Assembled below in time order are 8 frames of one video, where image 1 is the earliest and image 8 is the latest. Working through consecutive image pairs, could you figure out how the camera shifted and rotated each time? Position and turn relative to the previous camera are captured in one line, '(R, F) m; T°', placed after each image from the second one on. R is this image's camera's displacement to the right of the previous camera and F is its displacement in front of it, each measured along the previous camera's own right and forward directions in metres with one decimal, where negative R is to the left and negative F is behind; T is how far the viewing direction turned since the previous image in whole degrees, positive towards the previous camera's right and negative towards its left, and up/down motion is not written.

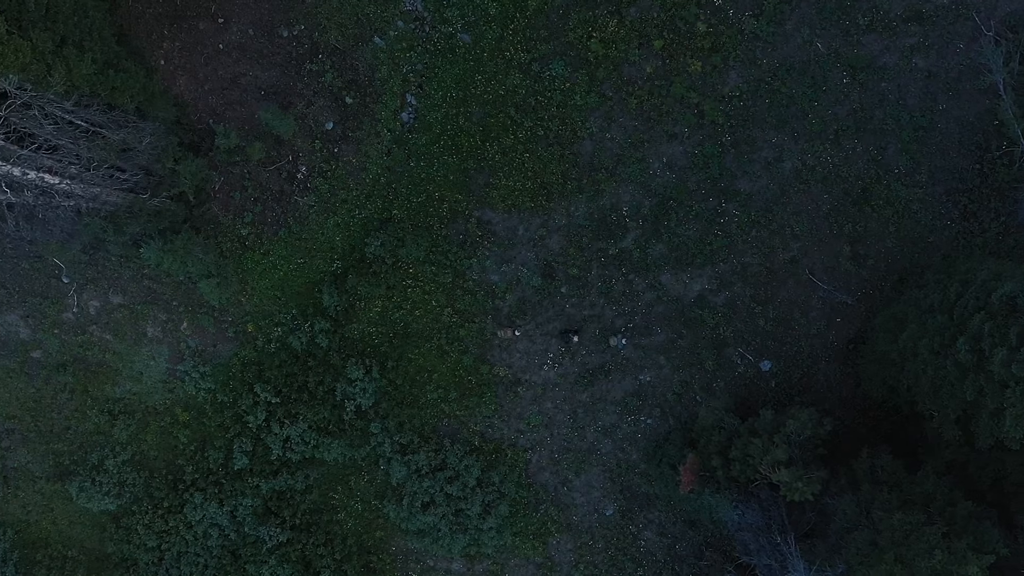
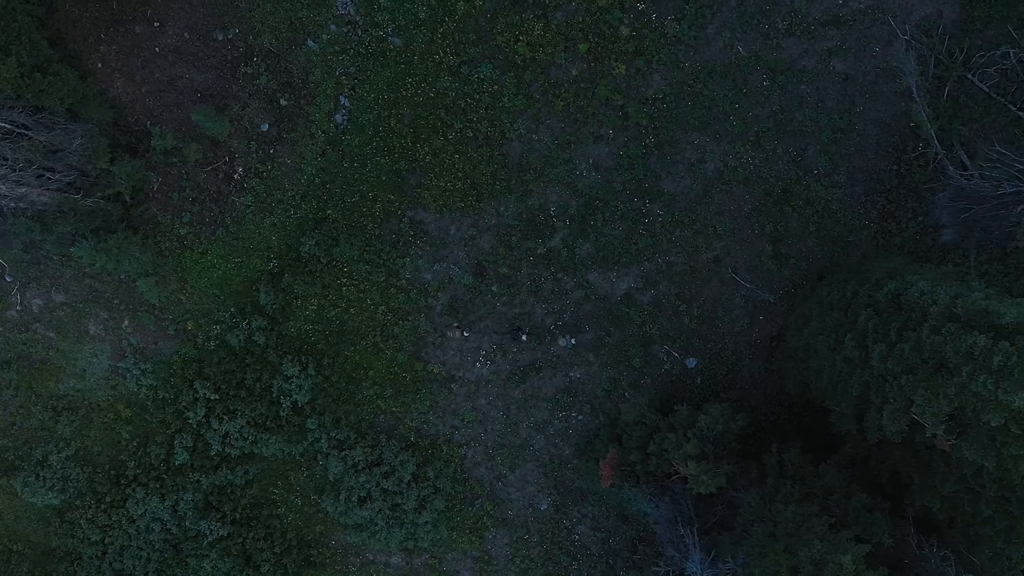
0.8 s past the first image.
(+1.5, -0.3) m; 0°
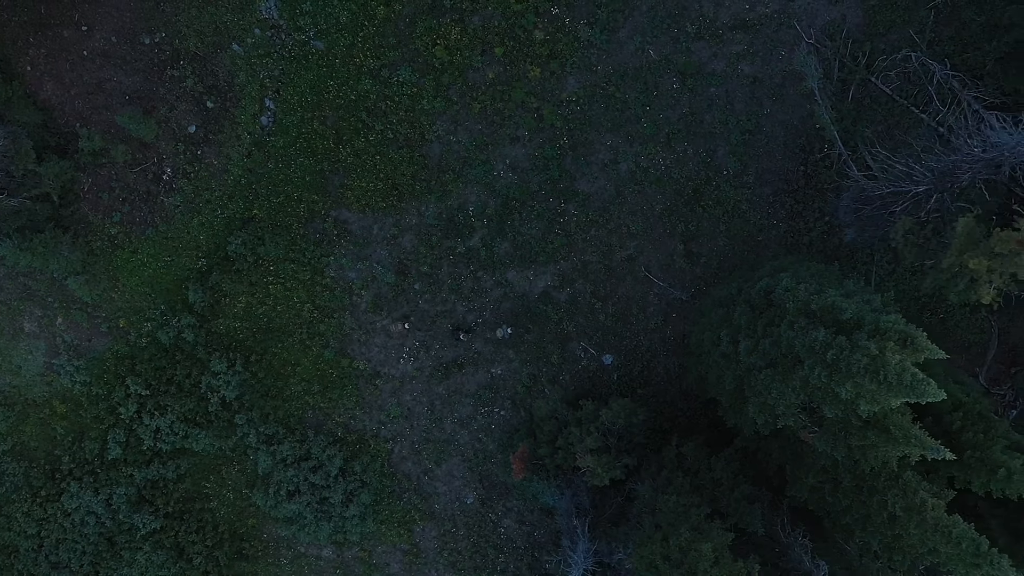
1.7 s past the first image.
(+1.8, -0.3) m; 0°
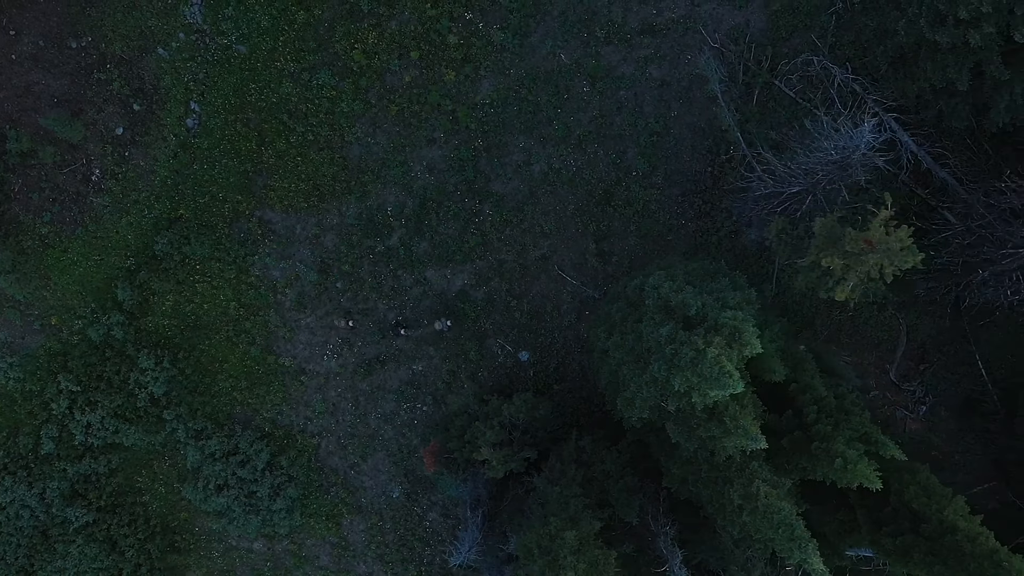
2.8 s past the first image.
(+1.9, -0.3) m; 0°
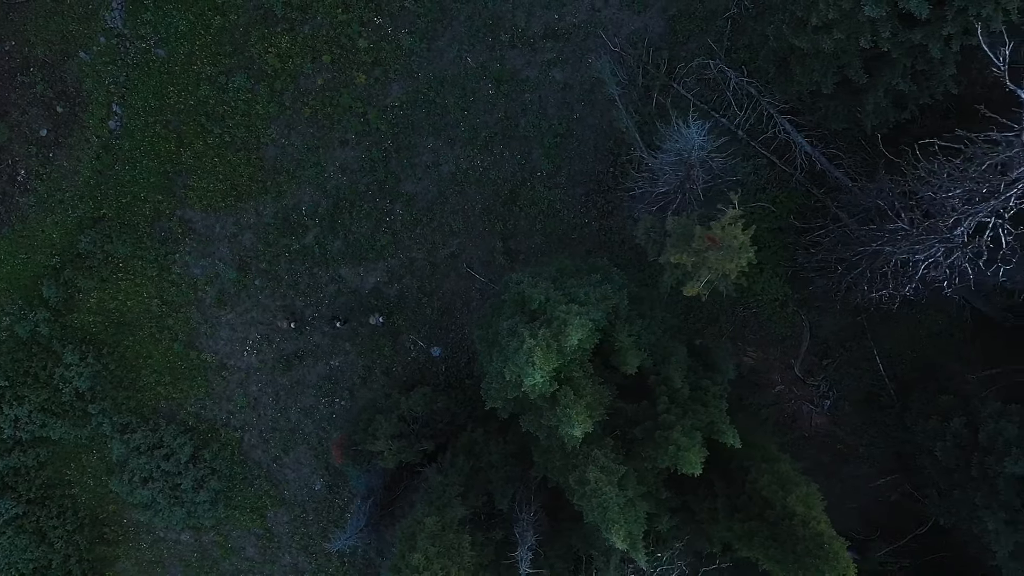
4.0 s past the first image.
(+2.1, -0.4) m; 0°
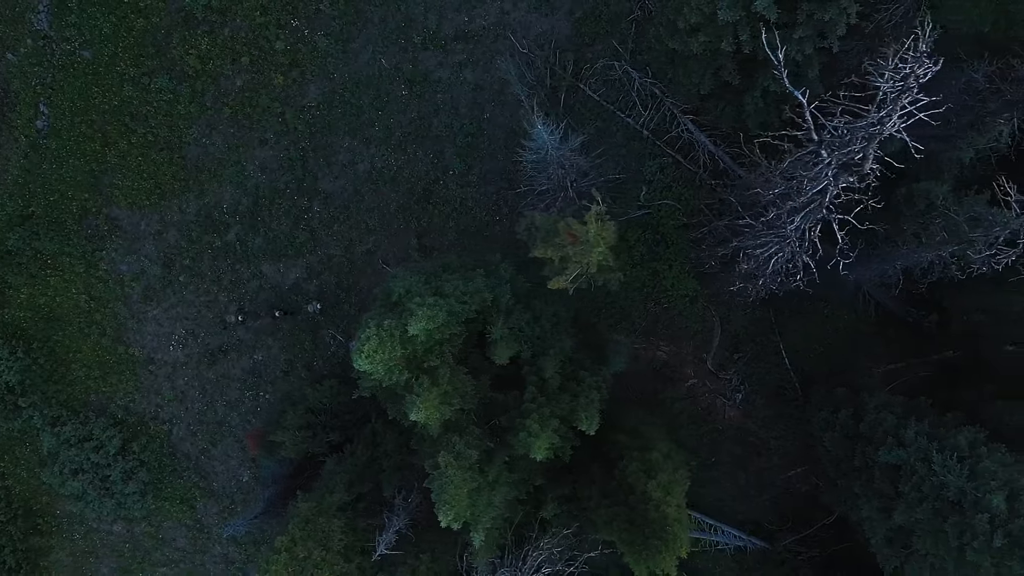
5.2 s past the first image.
(+2.0, -0.4) m; 0°
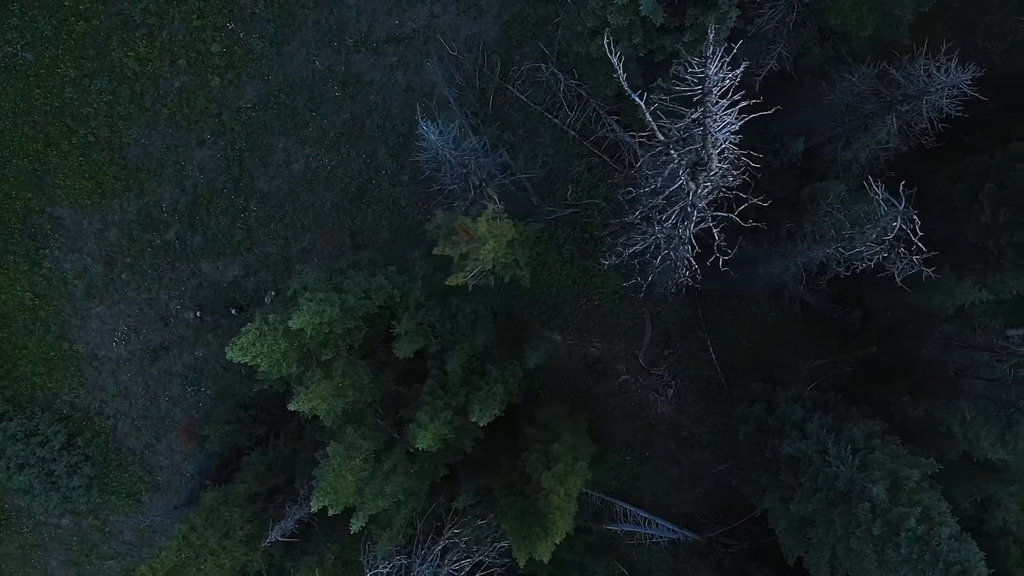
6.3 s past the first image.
(+1.6, -0.3) m; 0°
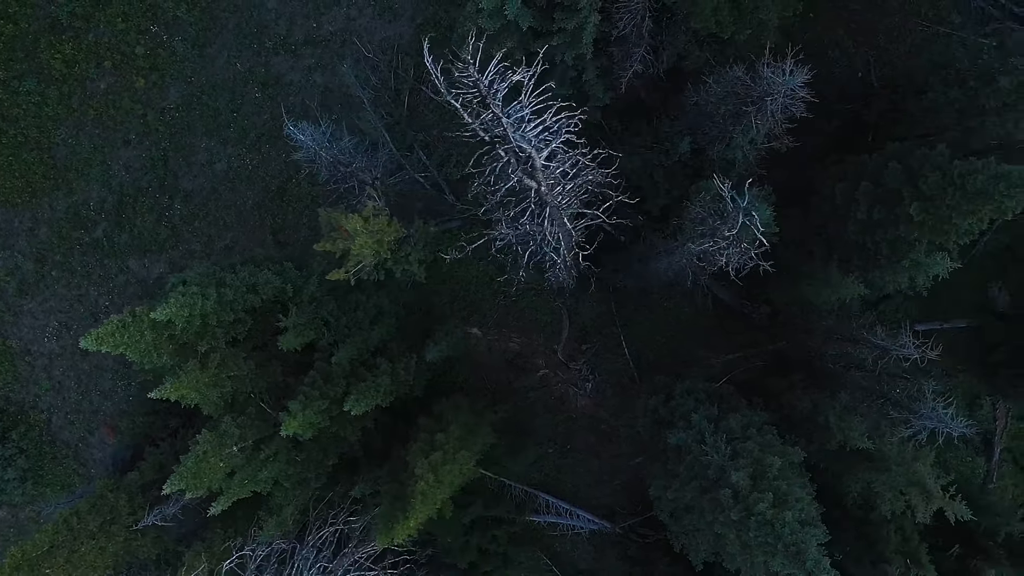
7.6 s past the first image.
(+2.0, -0.4) m; 0°
